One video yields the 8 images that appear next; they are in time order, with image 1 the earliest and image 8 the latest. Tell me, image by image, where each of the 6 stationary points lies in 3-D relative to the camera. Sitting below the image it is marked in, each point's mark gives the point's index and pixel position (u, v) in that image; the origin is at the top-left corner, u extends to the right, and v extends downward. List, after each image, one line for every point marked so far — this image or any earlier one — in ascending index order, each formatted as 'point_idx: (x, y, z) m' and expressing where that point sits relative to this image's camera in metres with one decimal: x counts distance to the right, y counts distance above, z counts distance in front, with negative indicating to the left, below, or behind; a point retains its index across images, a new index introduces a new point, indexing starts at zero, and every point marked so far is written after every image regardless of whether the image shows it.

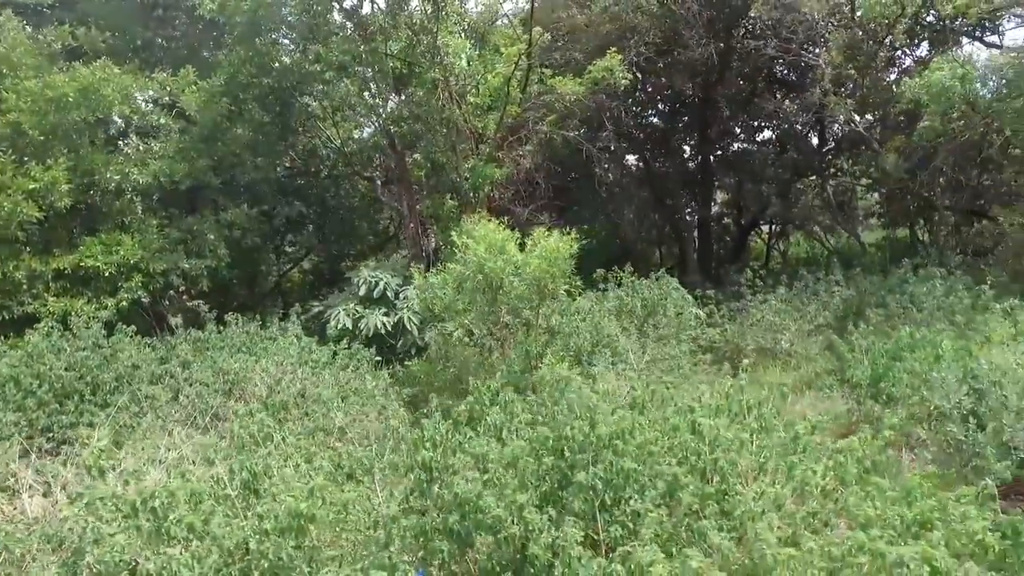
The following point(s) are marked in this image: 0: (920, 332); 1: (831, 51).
0: (+3.0, -0.3, +4.9) m
1: (+4.3, +3.2, +9.2) m
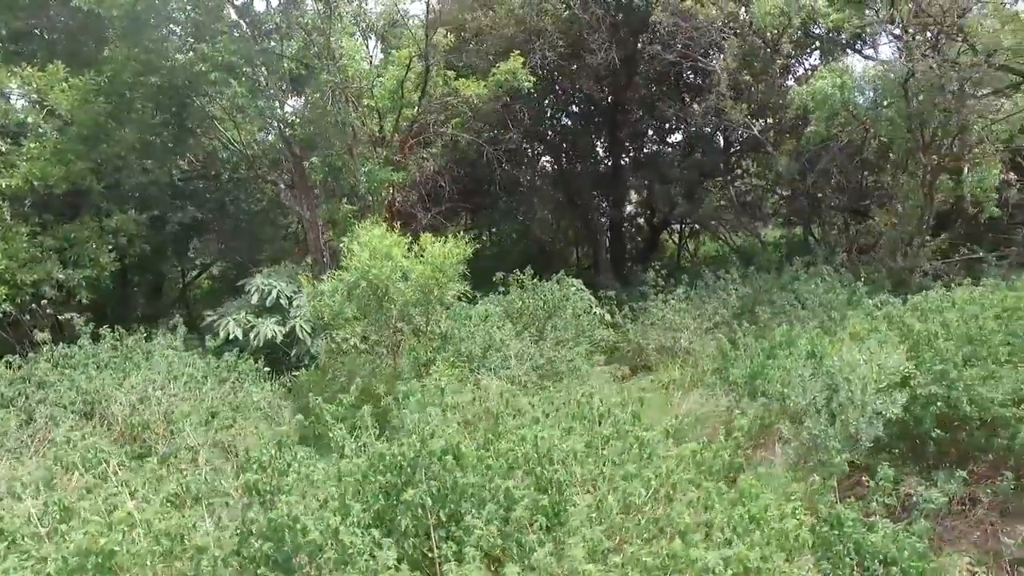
0: (+2.2, -0.3, +5.2) m
1: (+3.0, +3.2, +9.6) m
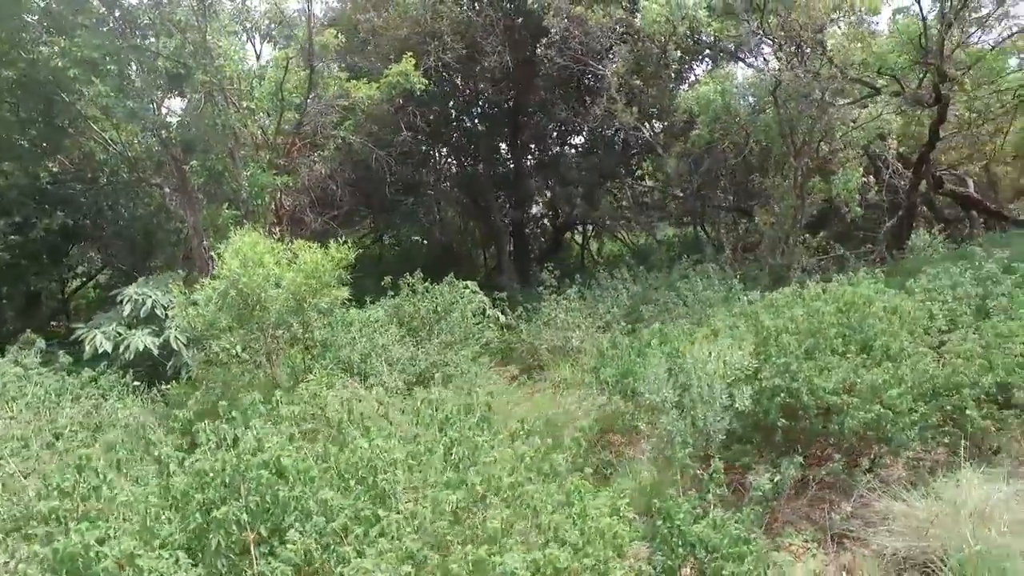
0: (+1.3, -0.3, +5.4) m
1: (+1.5, +3.2, +9.8) m
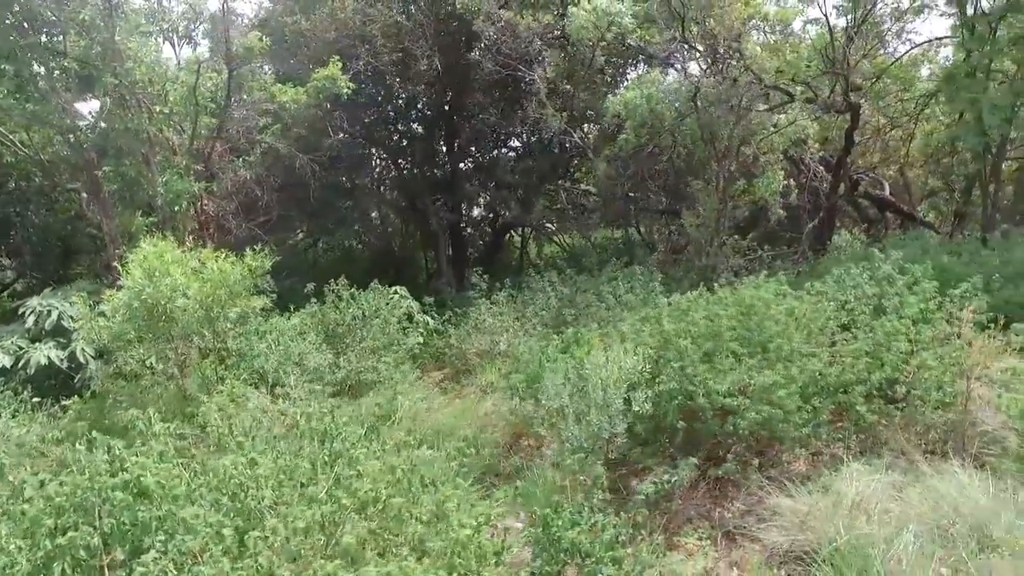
0: (+0.6, -0.3, +5.5) m
1: (+0.5, +3.2, +10.0) m
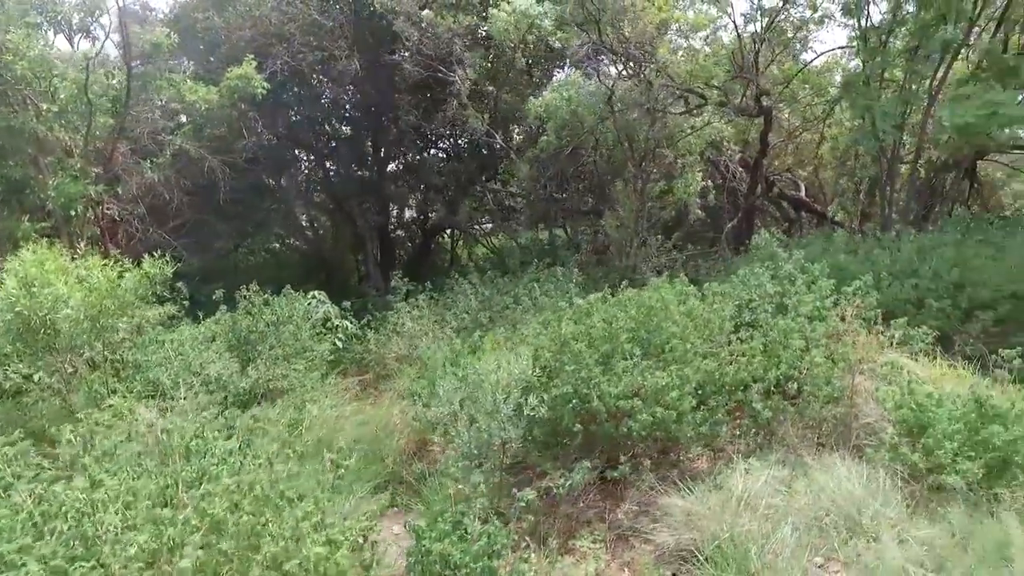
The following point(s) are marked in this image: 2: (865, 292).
0: (-0.1, -0.3, +5.5) m
1: (-0.6, +3.1, +9.9) m
2: (+2.8, 0.0, +5.4) m
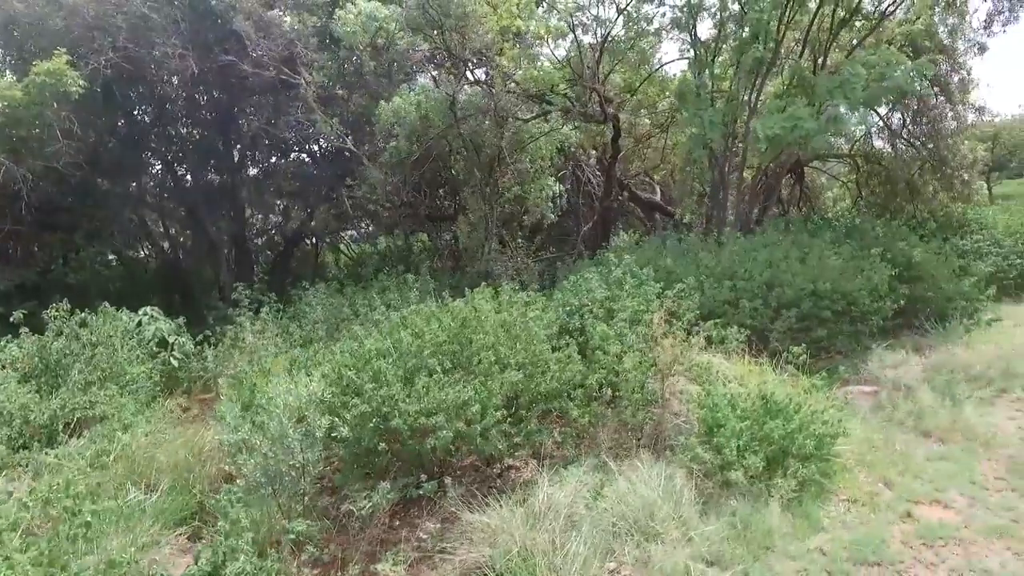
0: (-1.4, -0.4, +5.3) m
1: (-2.7, +3.0, +9.6) m
2: (+1.4, 0.0, +5.7) m
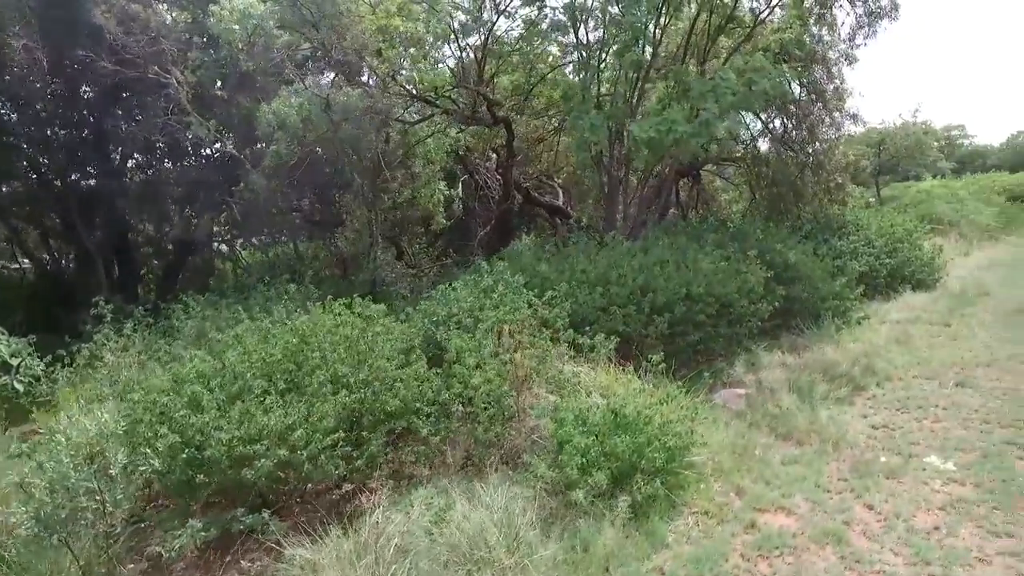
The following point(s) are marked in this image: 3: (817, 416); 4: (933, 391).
0: (-2.4, -0.6, +4.9) m
1: (-4.2, +2.8, +9.0) m
2: (+0.4, -0.1, +5.5) m
3: (+2.1, -0.9, +4.8) m
4: (+3.3, -0.8, +5.3) m
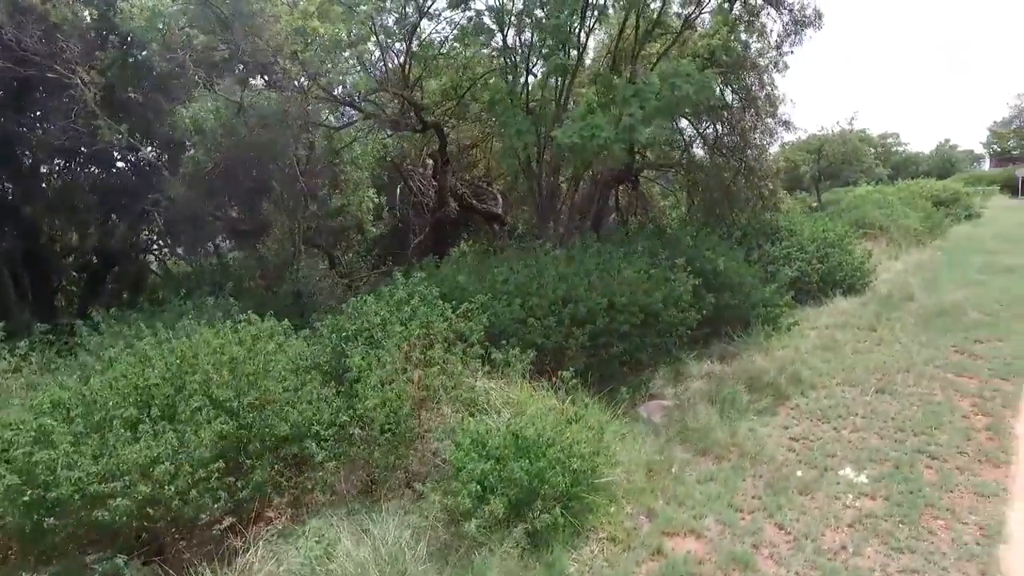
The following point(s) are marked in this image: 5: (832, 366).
0: (-3.0, -0.7, +4.5) m
1: (-5.1, +2.7, +8.5) m
2: (-0.3, -0.2, +5.3) m
3: (+1.5, -1.0, +4.7) m
4: (+2.6, -0.9, +5.3) m
5: (+2.8, -0.7, +6.1) m
